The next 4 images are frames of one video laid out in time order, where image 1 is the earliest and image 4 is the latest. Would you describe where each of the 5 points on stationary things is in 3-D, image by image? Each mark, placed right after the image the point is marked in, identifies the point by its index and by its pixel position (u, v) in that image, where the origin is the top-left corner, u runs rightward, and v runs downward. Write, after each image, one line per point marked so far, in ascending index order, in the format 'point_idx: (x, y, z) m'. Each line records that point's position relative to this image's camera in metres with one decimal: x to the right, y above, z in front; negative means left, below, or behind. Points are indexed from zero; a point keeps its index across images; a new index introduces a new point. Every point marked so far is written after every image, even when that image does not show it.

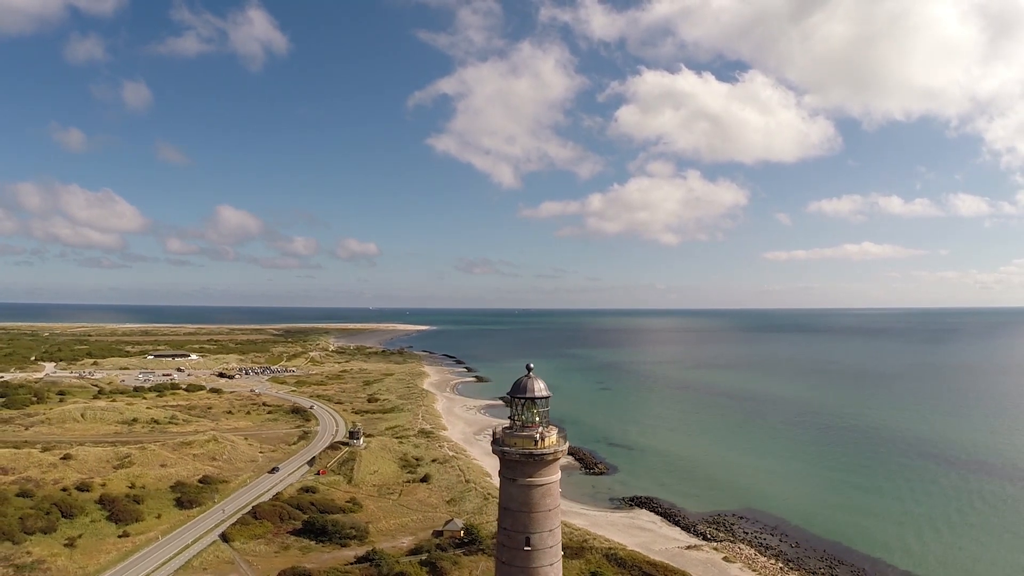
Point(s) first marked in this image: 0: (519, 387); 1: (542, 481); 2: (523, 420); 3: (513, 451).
0: (+0.2, -2.2, +13.6) m
1: (+0.7, -4.3, +13.0) m
2: (+0.3, -3.1, +13.6) m
3: (0.0, -3.6, +12.8) m
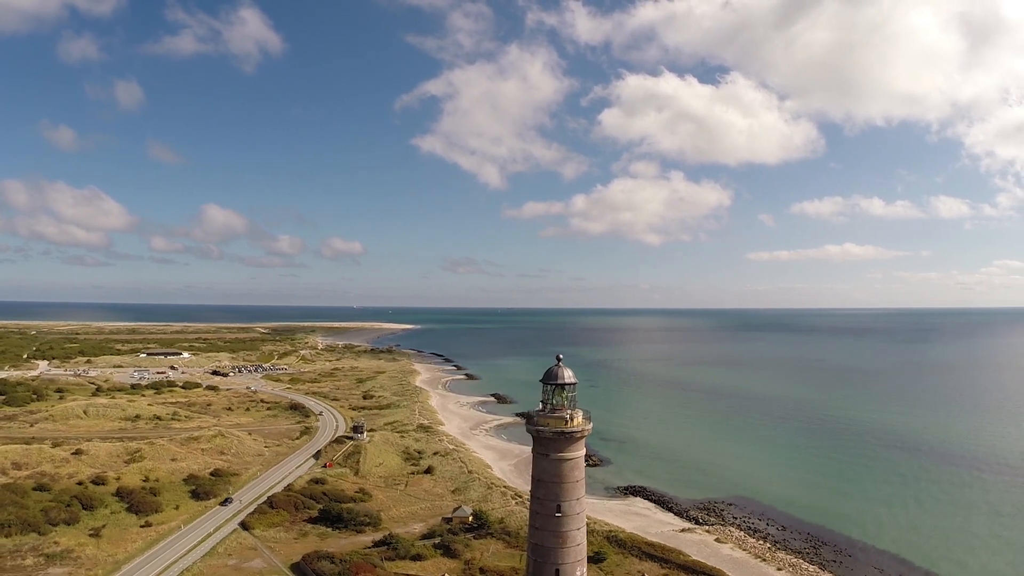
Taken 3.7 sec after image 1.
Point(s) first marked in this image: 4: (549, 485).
0: (+1.0, -2.3, +15.6) m
1: (+1.5, -4.4, +15.1) m
2: (+1.1, -3.2, +15.7) m
3: (+0.9, -3.7, +14.9) m
4: (+0.9, -5.2, +15.0) m
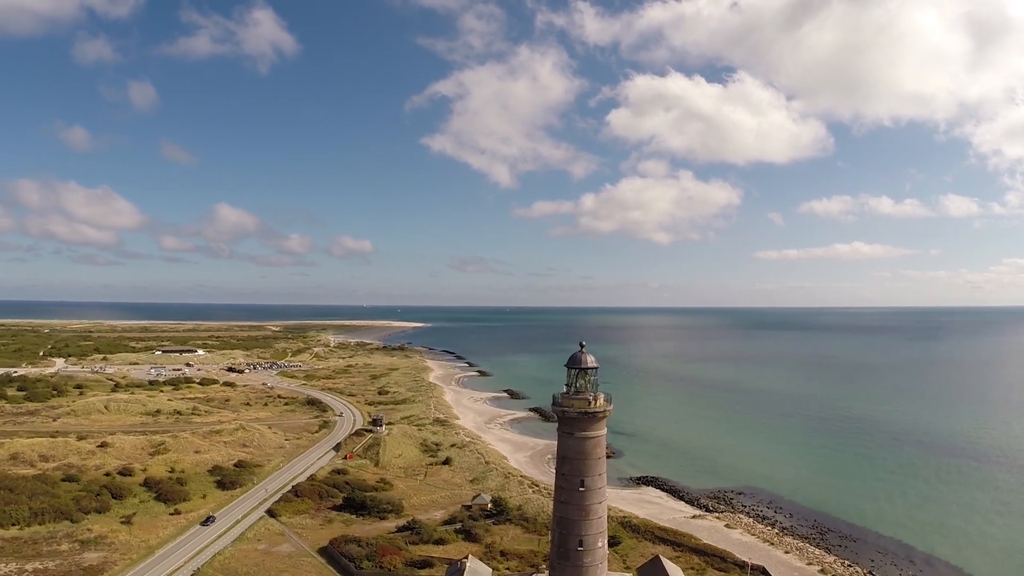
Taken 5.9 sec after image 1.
0: (+1.9, -2.2, +16.9) m
1: (+2.4, -4.3, +16.4) m
2: (+1.9, -3.0, +17.0) m
3: (+1.7, -3.5, +16.2) m
4: (+1.8, -5.0, +16.3) m
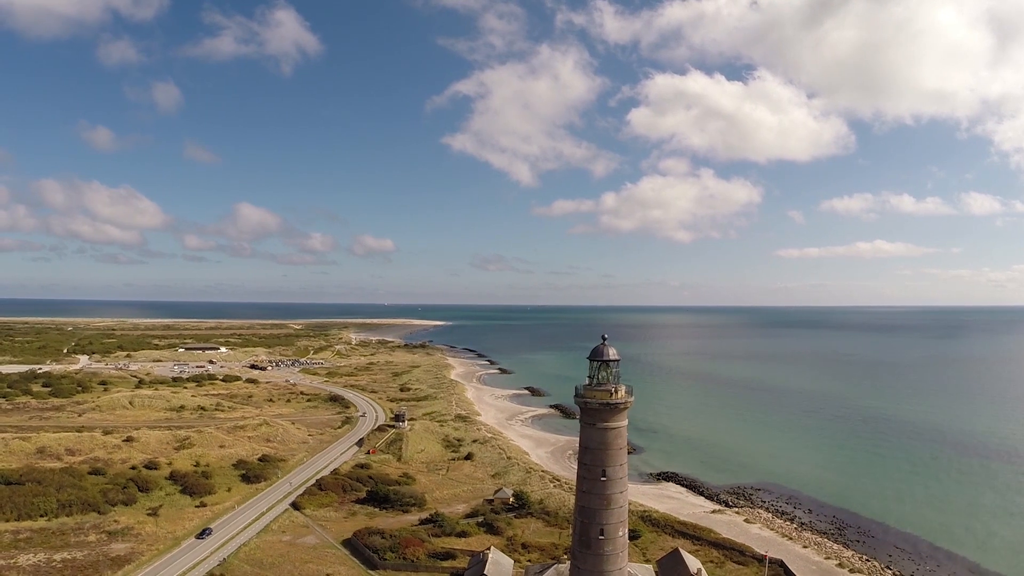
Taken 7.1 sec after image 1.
0: (+2.7, -2.0, +17.2) m
1: (+3.1, -4.1, +16.7) m
2: (+2.7, -2.9, +17.3) m
3: (+2.5, -3.4, +16.5) m
4: (+2.6, -4.9, +16.7) m
